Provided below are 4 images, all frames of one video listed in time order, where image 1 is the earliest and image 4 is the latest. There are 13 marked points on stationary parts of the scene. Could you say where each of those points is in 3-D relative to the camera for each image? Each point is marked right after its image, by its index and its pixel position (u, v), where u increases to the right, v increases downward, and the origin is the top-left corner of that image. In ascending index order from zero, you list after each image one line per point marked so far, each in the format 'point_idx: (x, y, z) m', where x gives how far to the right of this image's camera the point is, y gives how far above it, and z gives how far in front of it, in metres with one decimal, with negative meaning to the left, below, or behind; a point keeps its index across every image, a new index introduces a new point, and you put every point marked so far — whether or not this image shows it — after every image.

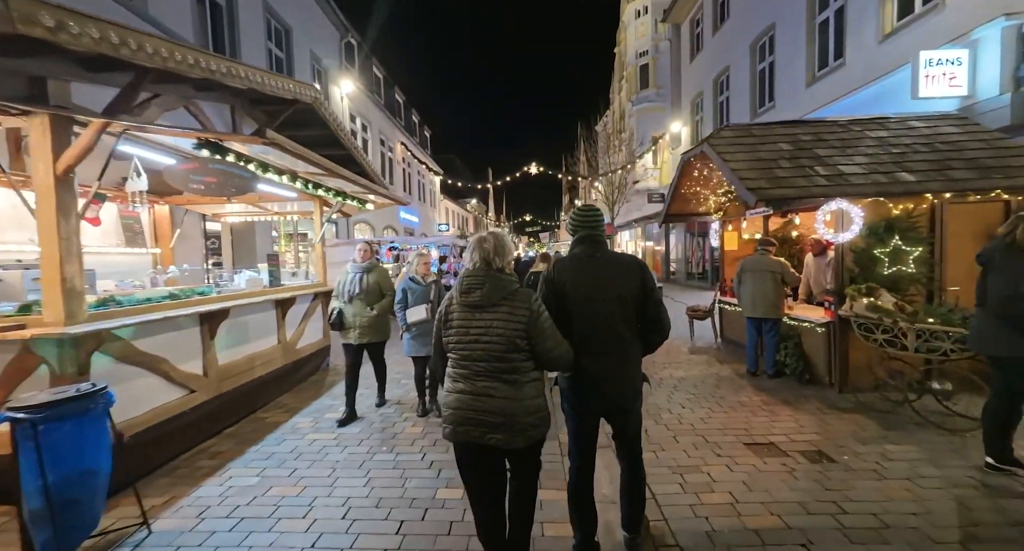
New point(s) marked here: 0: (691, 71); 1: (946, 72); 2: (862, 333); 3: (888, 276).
0: (+8.4, +9.6, +19.9) m
1: (+7.8, +3.6, +7.5) m
2: (+3.9, -0.6, +4.7) m
3: (+4.4, 0.0, +4.9) m
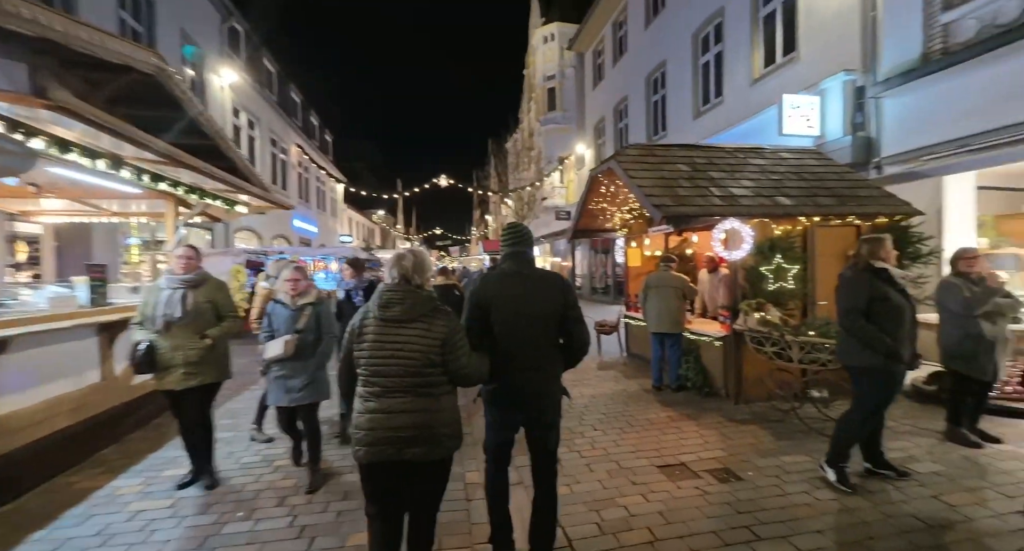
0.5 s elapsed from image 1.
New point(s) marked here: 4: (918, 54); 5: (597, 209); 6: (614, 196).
0: (+4.1, +8.9, +21.1) m
1: (+6.0, +3.3, +8.7) m
2: (+2.8, -0.8, +4.9) m
3: (+3.2, -0.2, +5.3) m
4: (+6.9, +3.8, +7.2) m
5: (+1.5, +1.2, +7.5) m
6: (+1.7, +1.3, +7.0) m
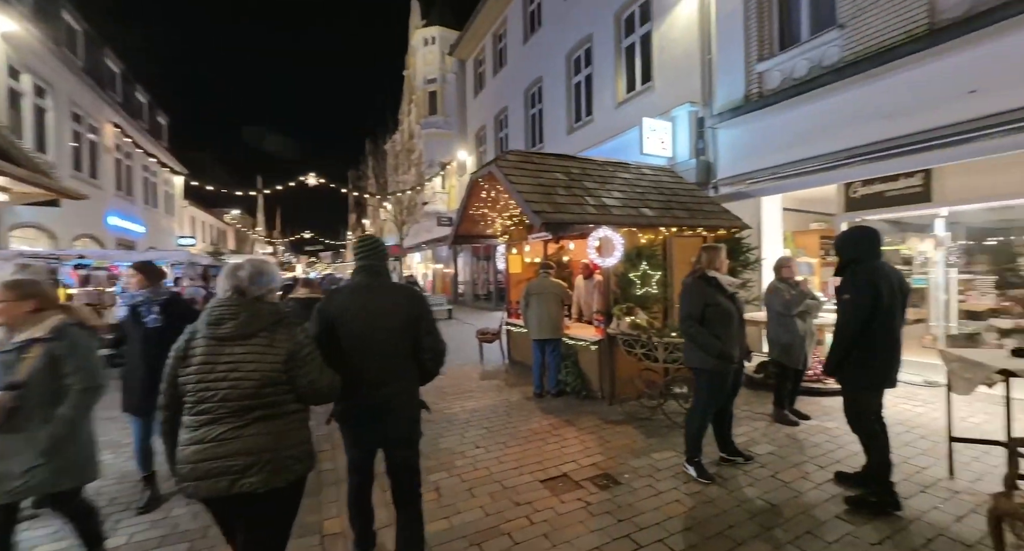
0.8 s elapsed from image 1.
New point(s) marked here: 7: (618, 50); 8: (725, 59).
0: (-1.8, +8.6, +21.3) m
1: (+3.4, +3.2, +9.7) m
2: (+1.4, -0.9, +5.2) m
3: (+1.7, -0.3, +5.7) m
4: (+4.7, +3.7, +8.6) m
5: (-0.6, +1.1, +7.3) m
6: (-0.2, +1.2, +6.9) m
7: (+3.0, +6.4, +12.0) m
8: (+4.5, +4.6, +8.9) m
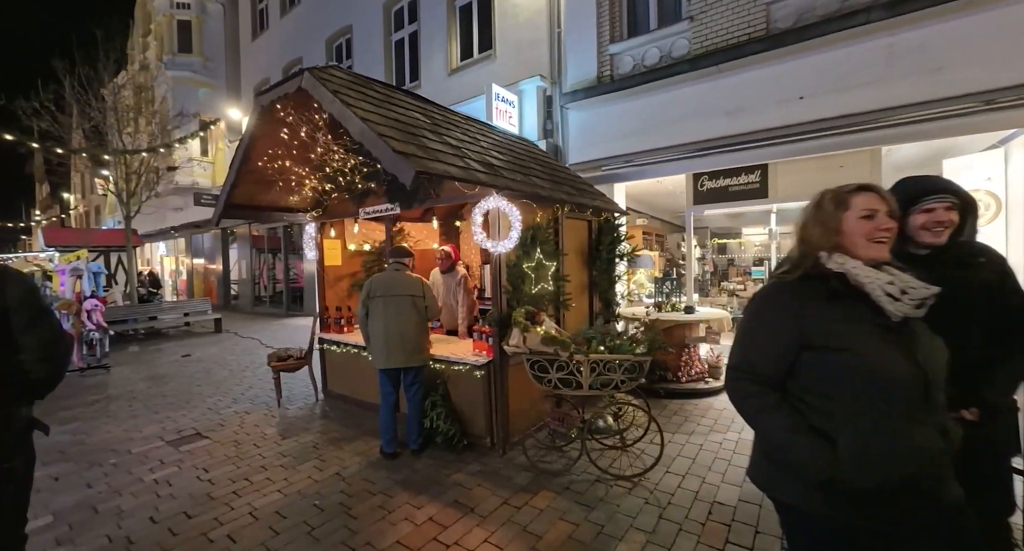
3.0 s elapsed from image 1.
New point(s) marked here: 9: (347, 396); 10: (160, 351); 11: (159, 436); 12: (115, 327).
0: (-10.0, +8.7, +16.4) m
1: (-0.1, +3.3, +8.5) m
2: (+0.2, -0.8, +3.5) m
3: (+0.2, -0.2, +4.1) m
4: (+1.5, +3.8, +8.0) m
5: (-2.6, +1.1, +4.5) m
6: (-2.1, +1.3, +4.3) m
7: (-1.5, +6.5, +10.3) m
8: (+1.2, +4.7, +8.2) m
9: (-2.0, -1.5, +5.2) m
10: (-7.5, -1.6, +9.1) m
11: (-3.8, -1.7, +4.5) m
12: (-9.4, -1.2, +10.0) m
